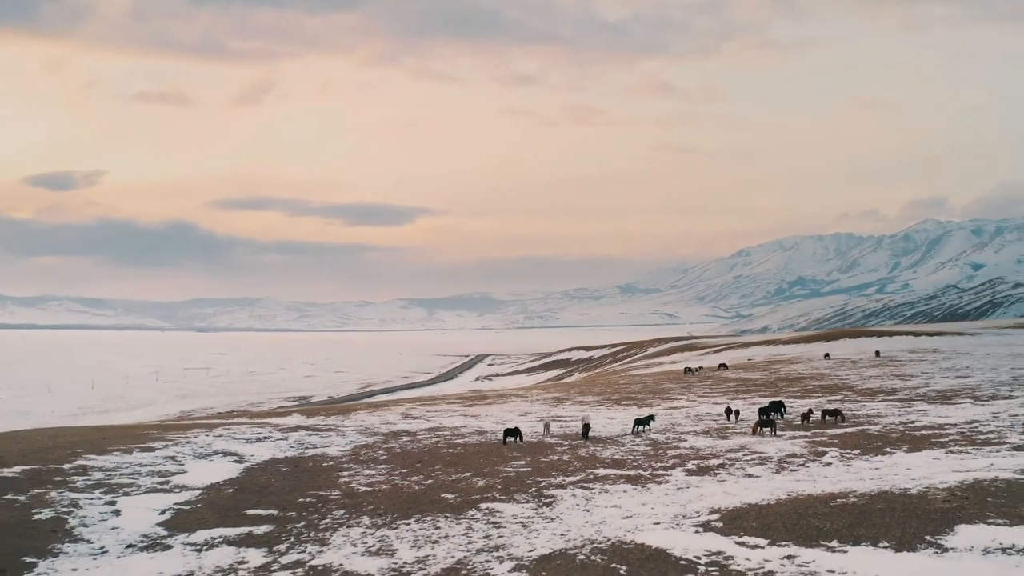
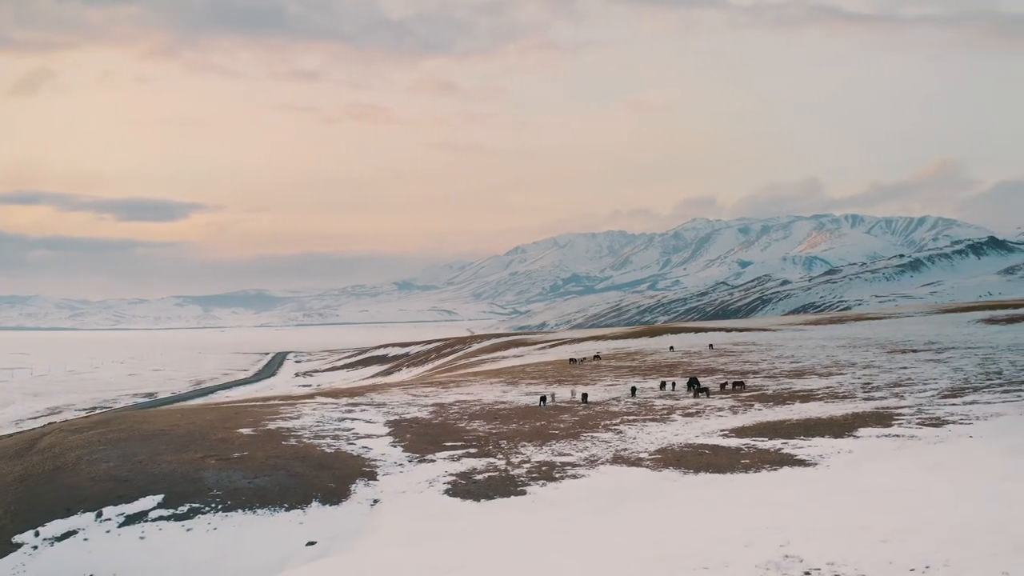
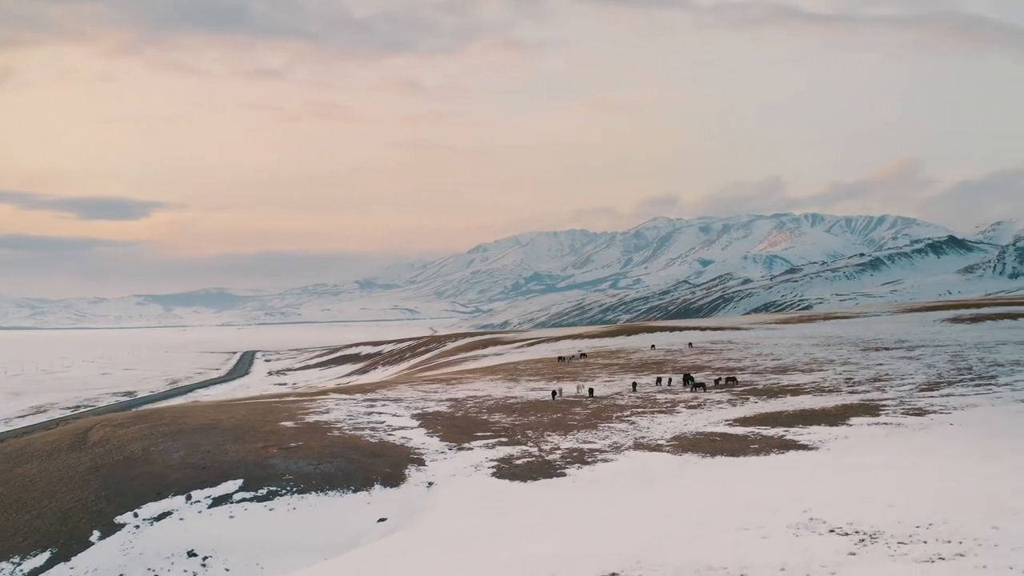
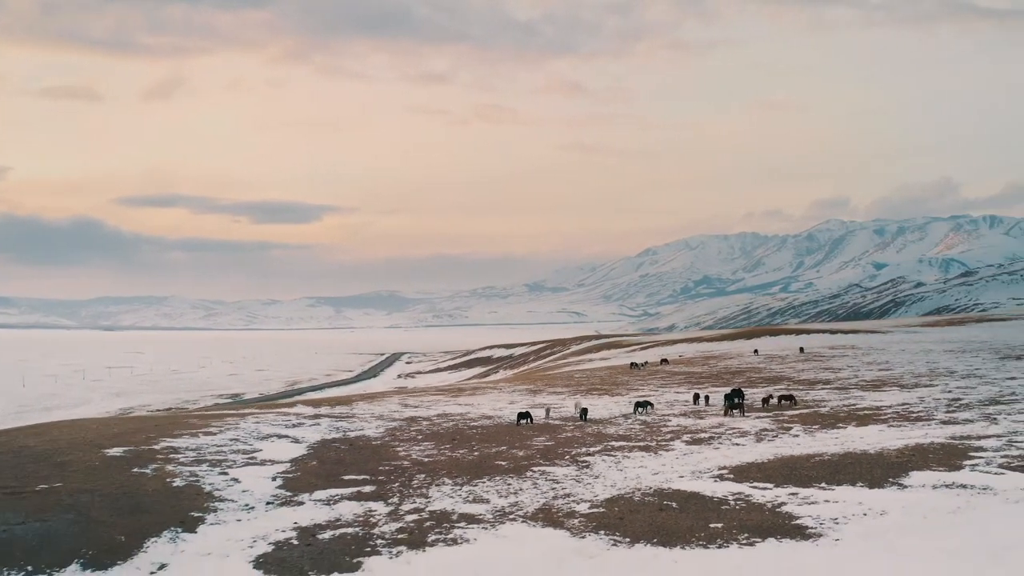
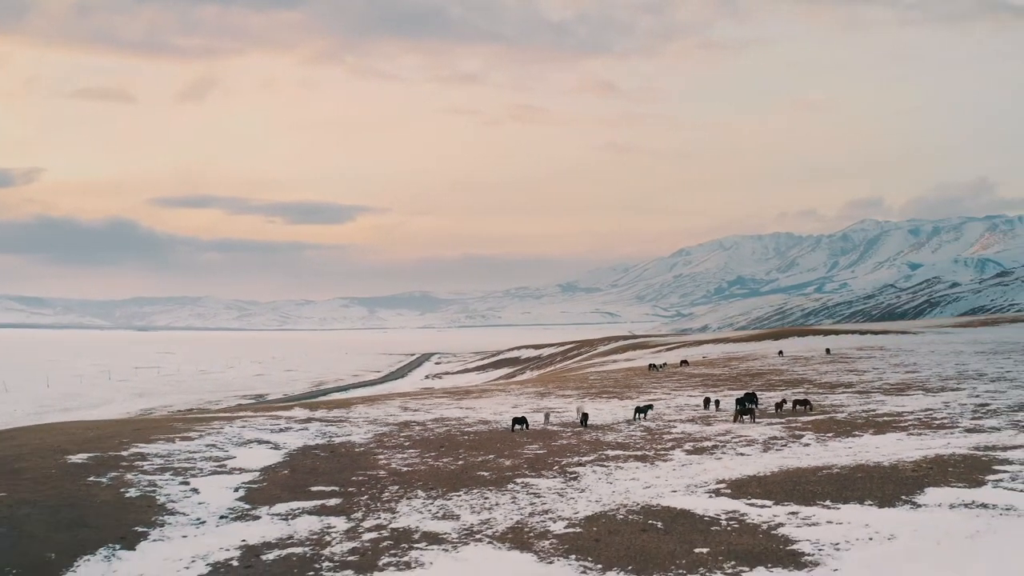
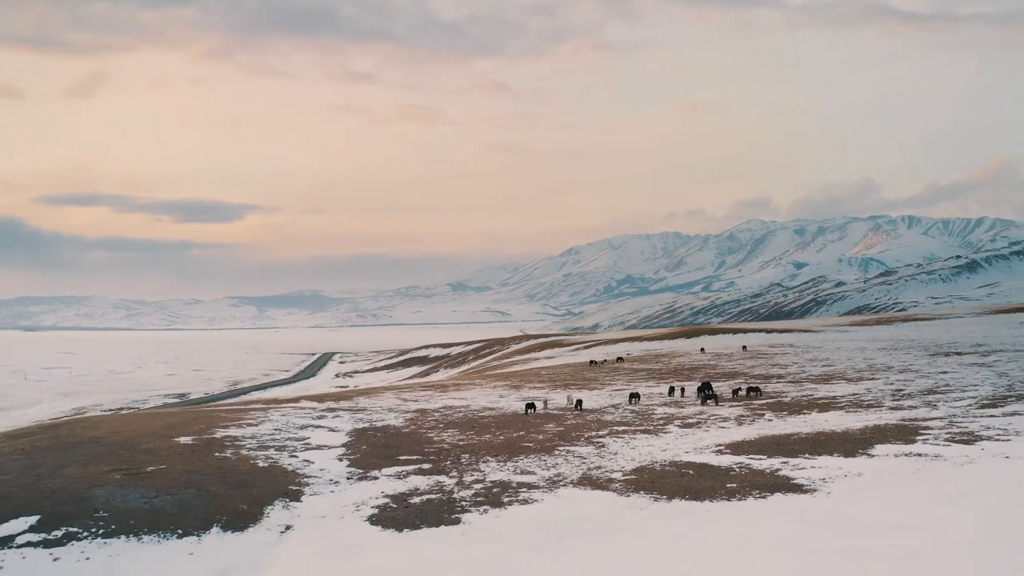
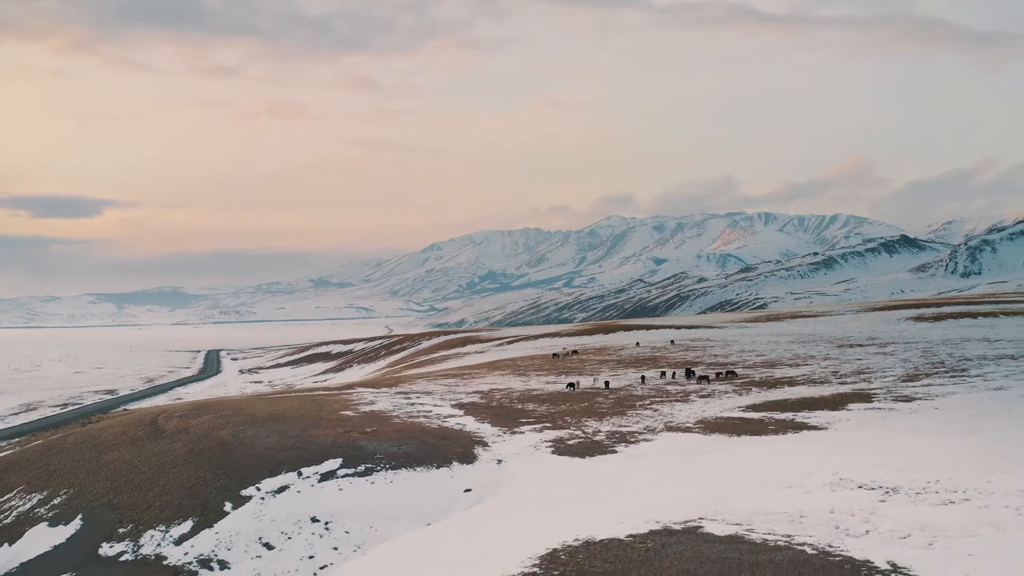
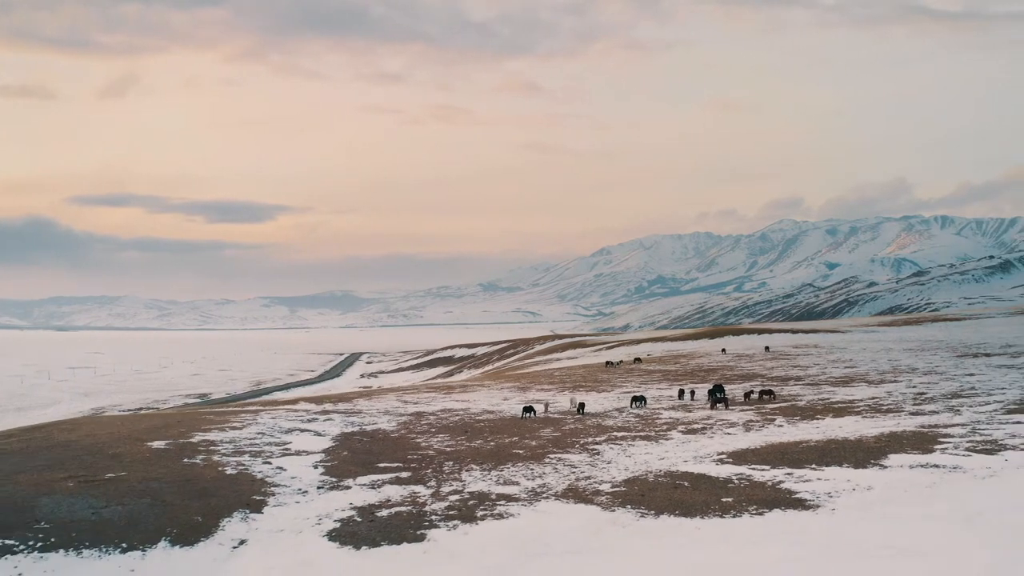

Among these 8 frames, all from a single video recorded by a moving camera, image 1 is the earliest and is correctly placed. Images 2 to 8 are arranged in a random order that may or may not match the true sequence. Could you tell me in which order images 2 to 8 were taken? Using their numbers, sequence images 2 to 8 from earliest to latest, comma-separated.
5, 4, 8, 6, 2, 3, 7
